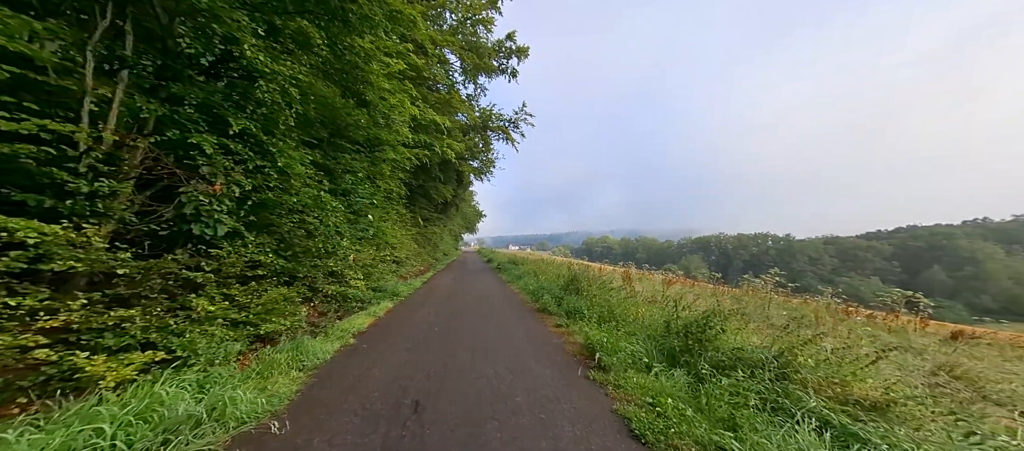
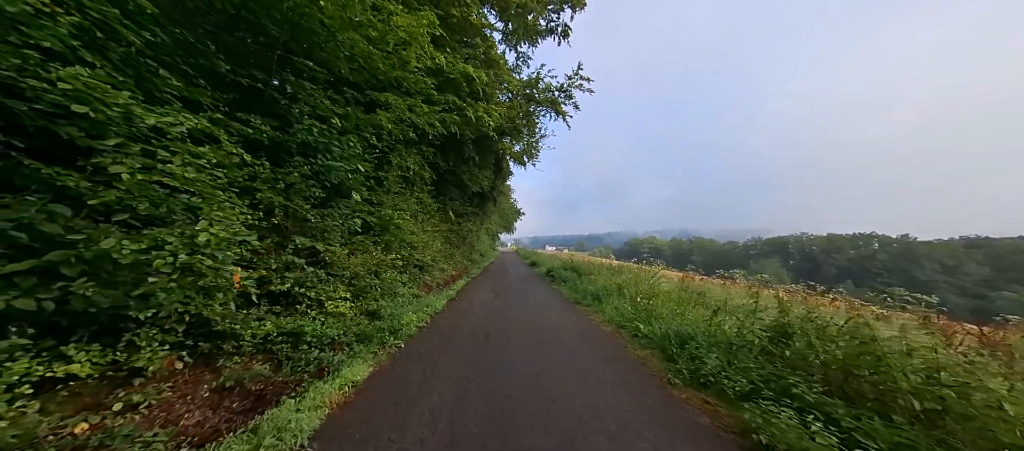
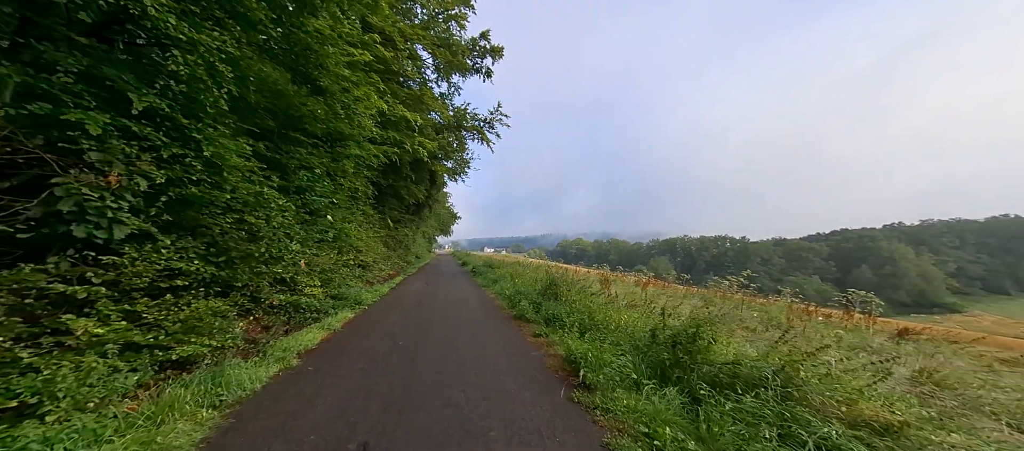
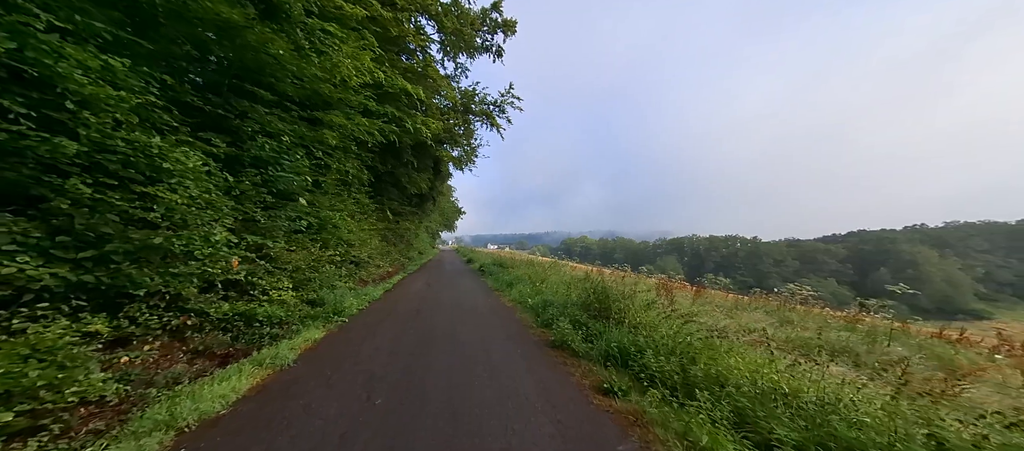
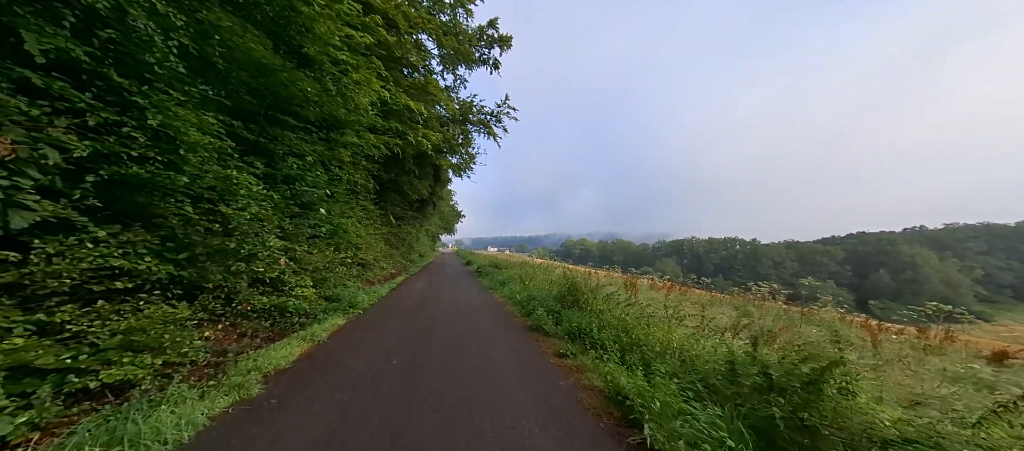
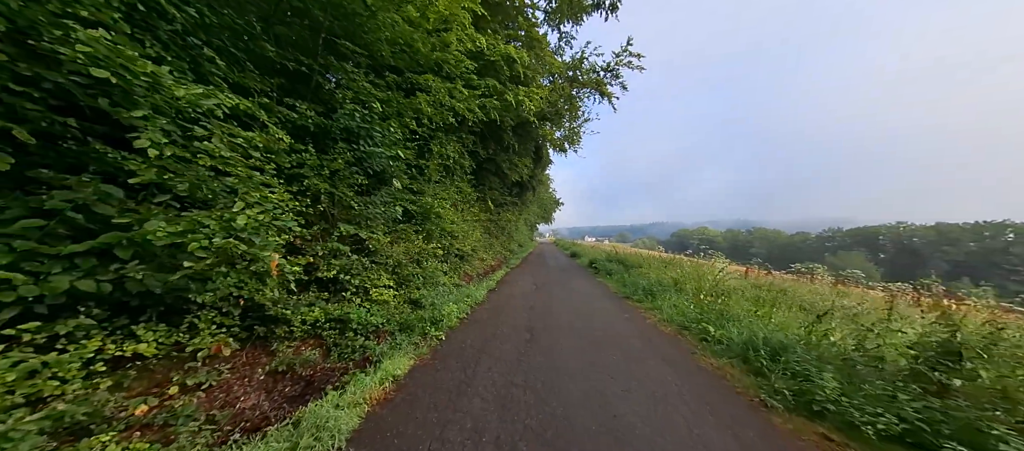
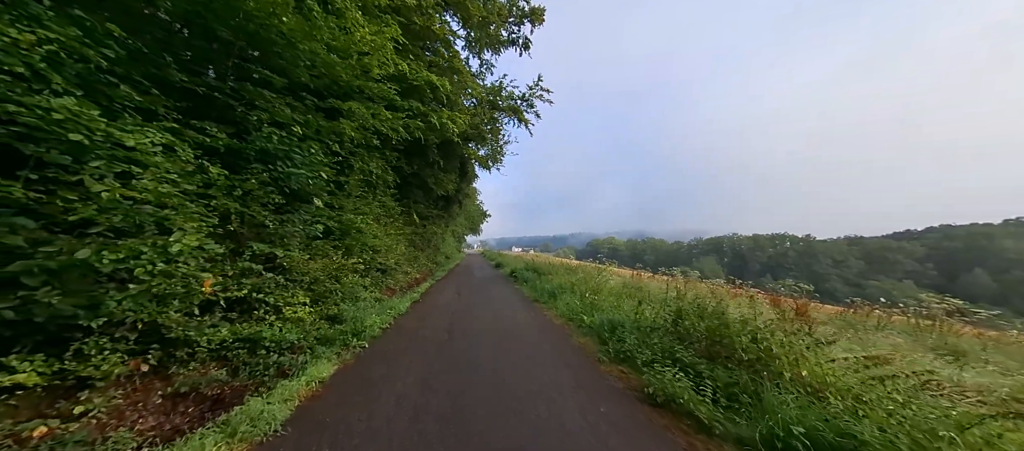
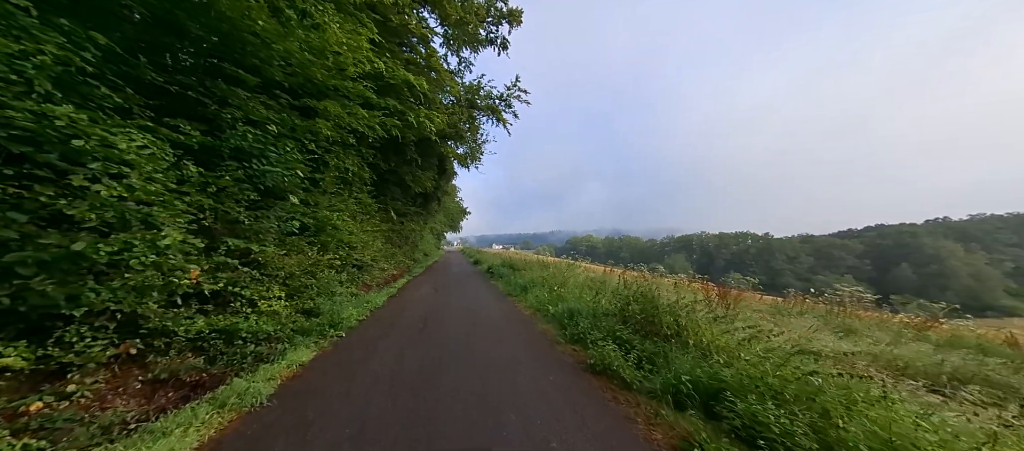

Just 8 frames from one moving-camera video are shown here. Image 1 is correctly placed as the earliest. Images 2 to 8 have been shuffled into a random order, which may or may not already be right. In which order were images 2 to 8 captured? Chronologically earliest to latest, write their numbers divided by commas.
3, 5, 4, 8, 7, 2, 6
